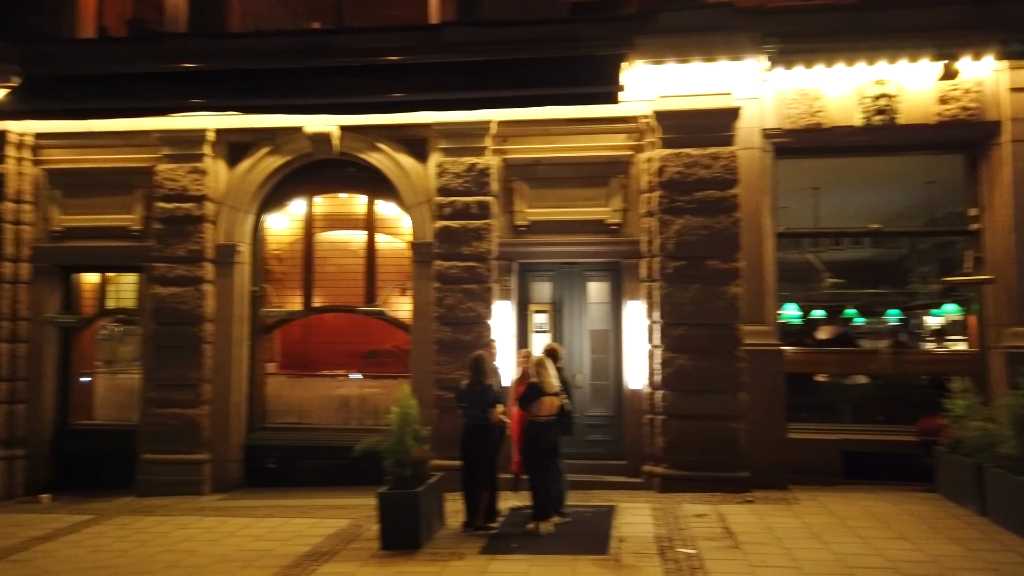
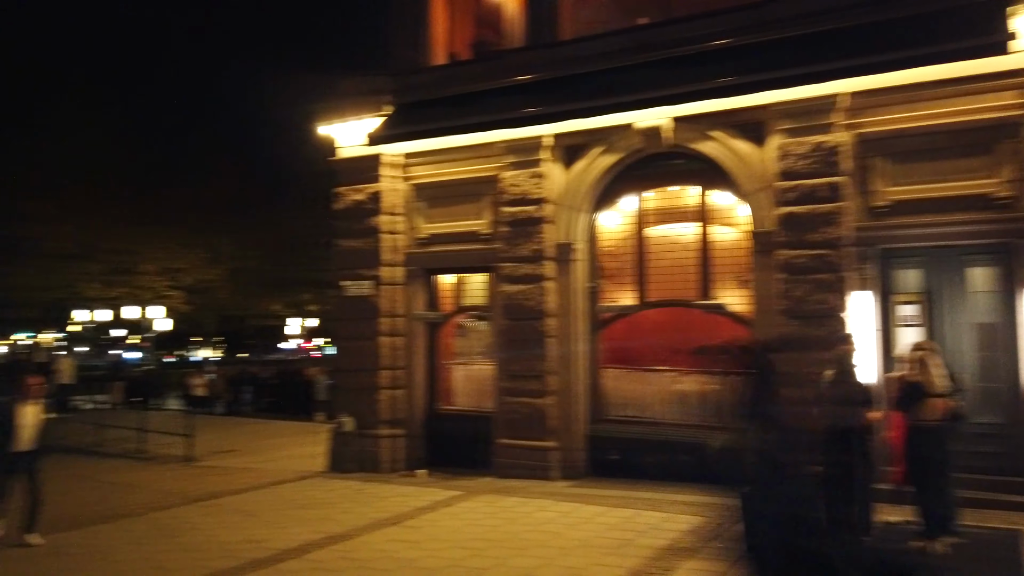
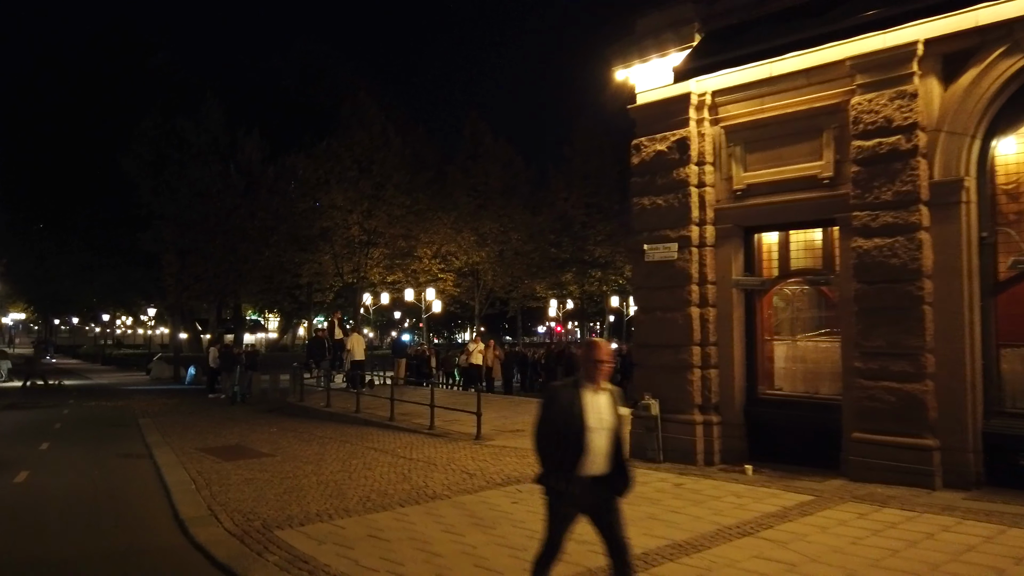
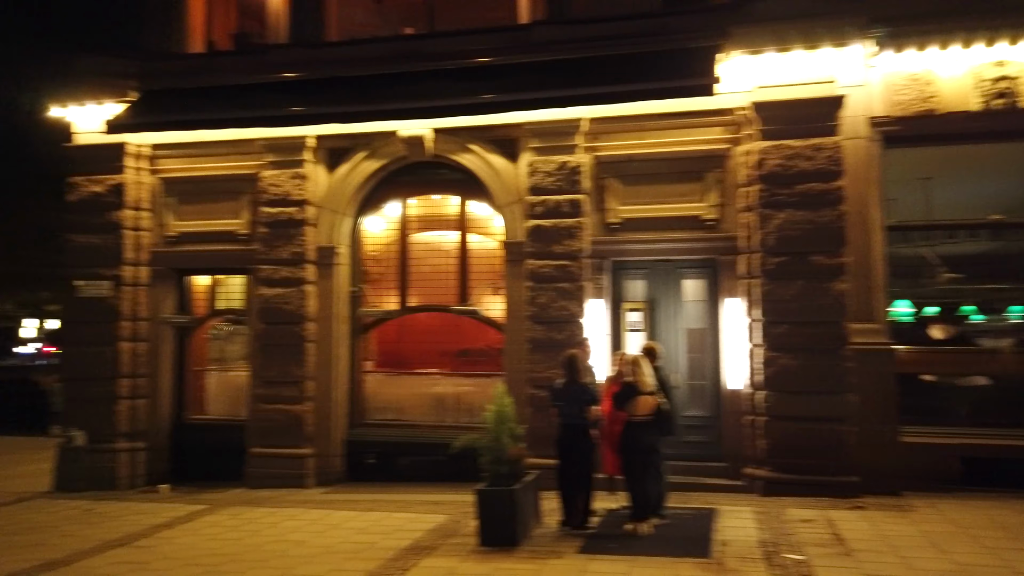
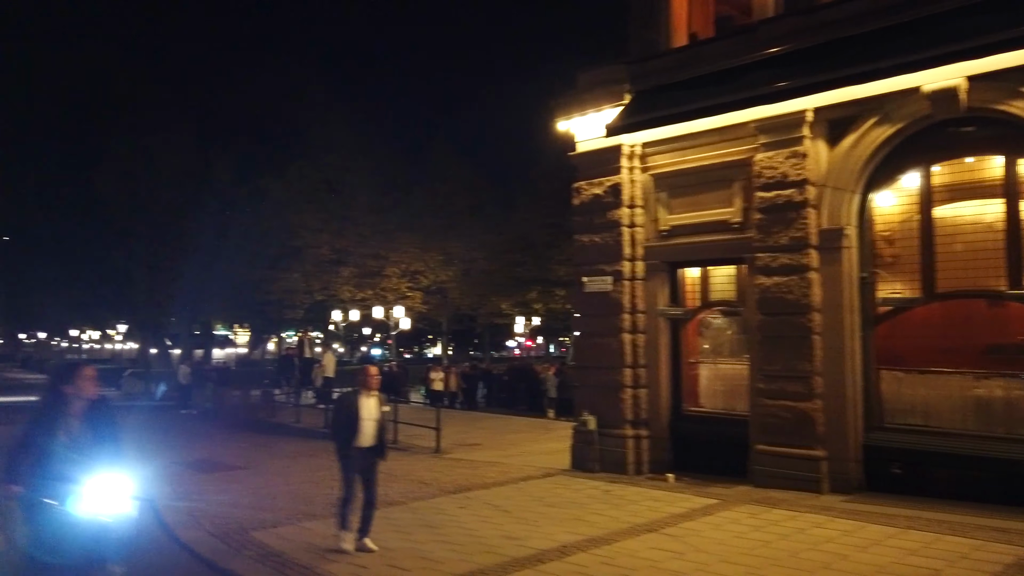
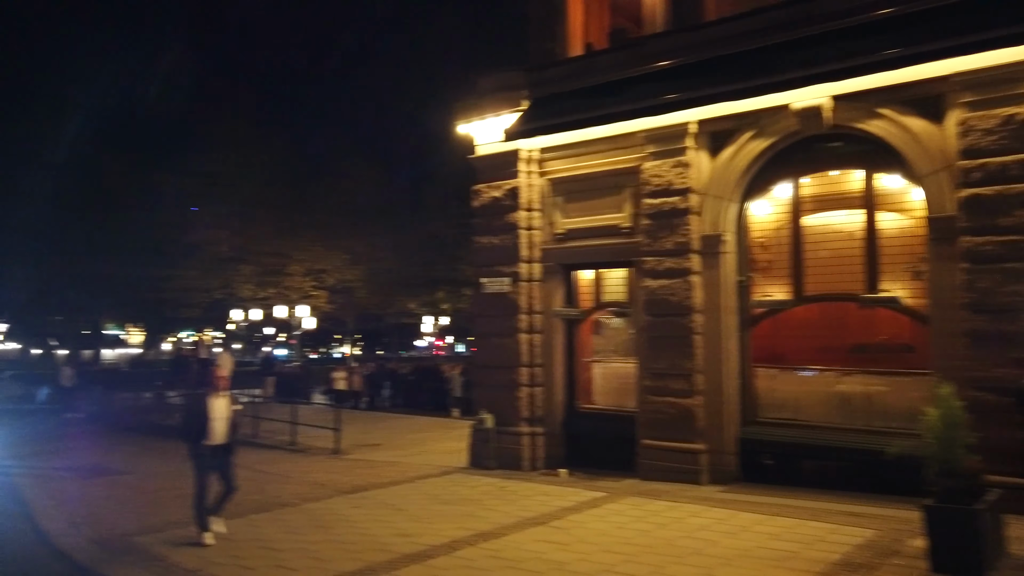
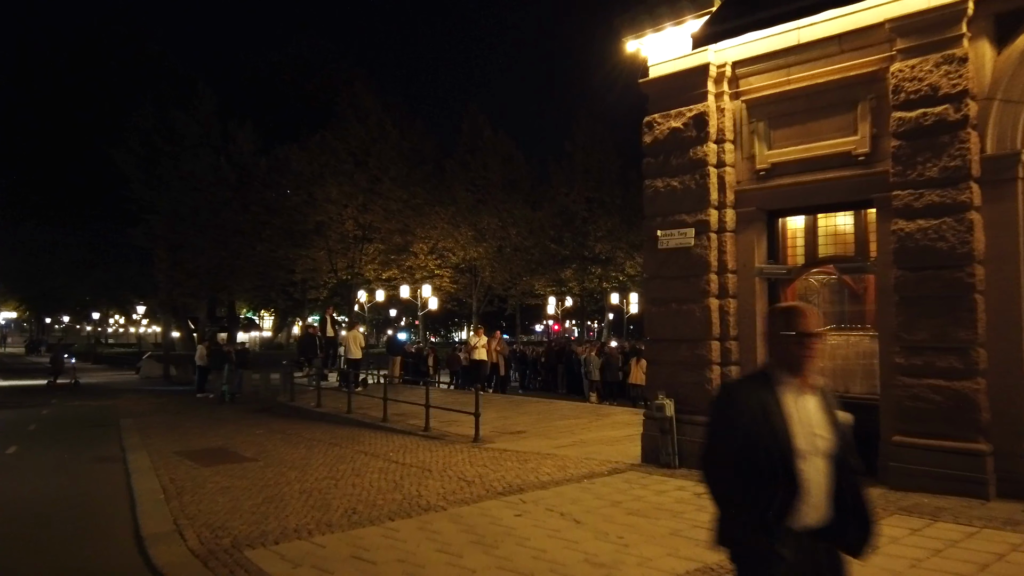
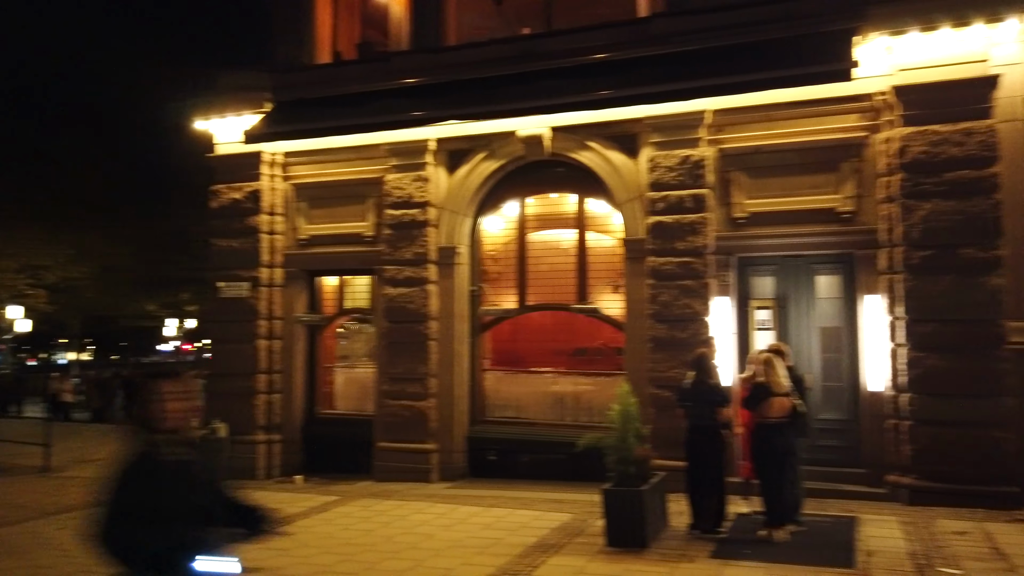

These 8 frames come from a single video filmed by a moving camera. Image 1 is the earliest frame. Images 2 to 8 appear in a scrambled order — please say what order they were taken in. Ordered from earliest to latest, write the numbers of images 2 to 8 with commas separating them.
4, 8, 2, 6, 5, 3, 7
